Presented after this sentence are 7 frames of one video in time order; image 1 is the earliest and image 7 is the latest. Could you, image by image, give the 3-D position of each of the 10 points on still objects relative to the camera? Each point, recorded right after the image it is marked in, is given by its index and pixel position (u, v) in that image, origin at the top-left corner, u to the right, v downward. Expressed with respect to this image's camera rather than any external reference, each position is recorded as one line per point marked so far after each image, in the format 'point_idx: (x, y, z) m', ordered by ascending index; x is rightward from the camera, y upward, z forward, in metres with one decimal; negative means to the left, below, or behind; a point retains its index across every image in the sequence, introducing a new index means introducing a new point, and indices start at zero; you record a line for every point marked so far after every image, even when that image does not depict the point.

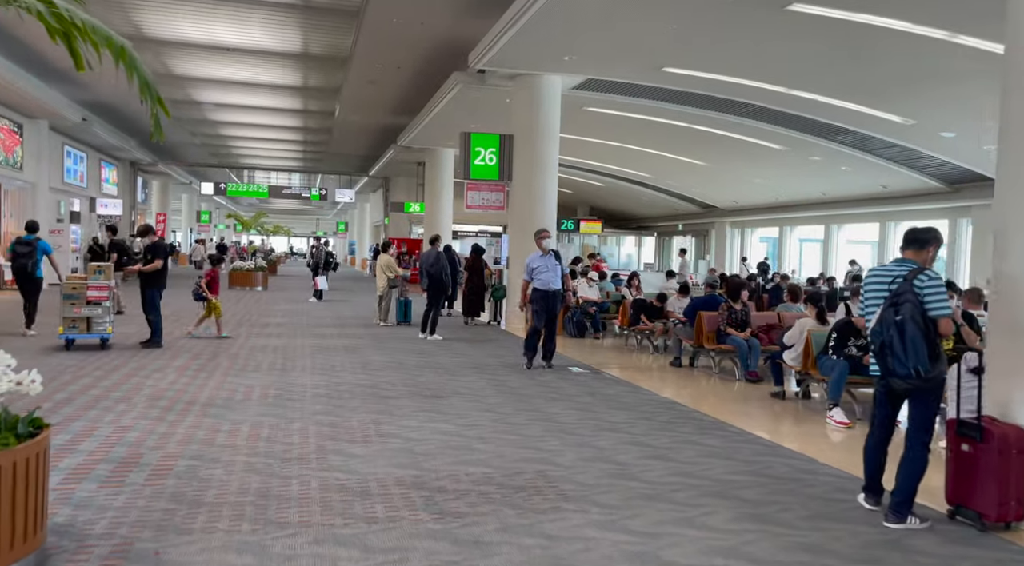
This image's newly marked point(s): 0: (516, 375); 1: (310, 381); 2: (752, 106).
0: (0.0, -1.1, +8.7) m
1: (-2.2, -1.1, +8.0) m
2: (+4.9, +3.6, +15.2) m
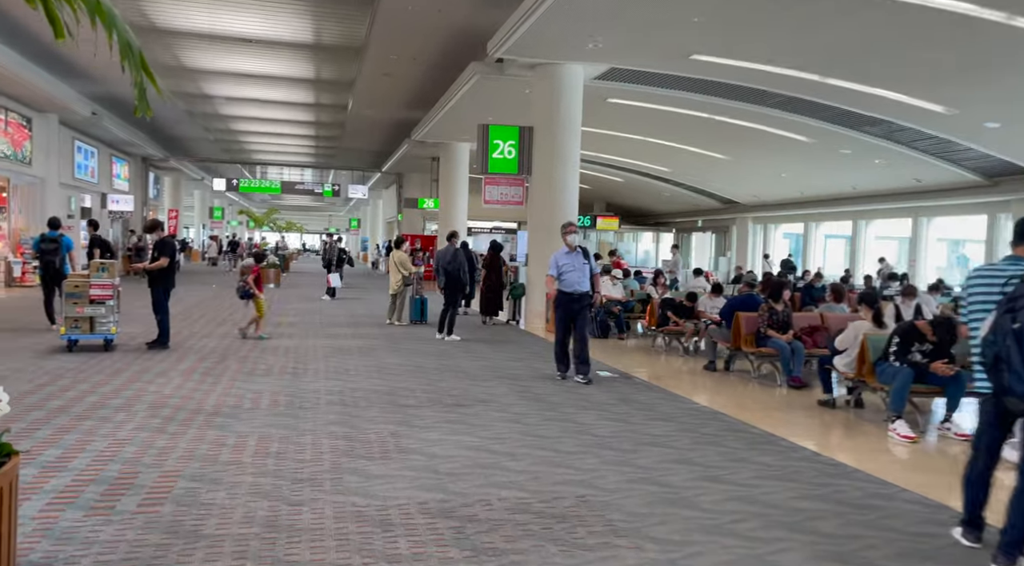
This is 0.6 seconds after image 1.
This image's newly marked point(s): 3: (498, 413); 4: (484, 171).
0: (+0.3, -1.1, +8.1) m
1: (-1.9, -1.0, +7.5) m
2: (+5.3, +3.6, +14.6) m
3: (-0.1, -1.1, +6.5) m
4: (-0.5, +2.1, +14.3) m
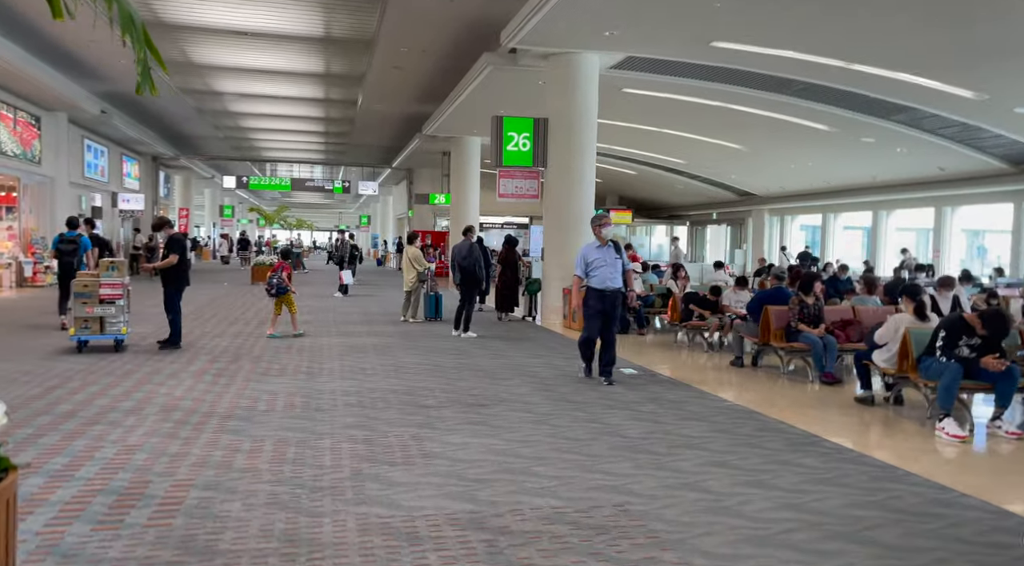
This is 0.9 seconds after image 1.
0: (+0.6, -1.0, +7.8) m
1: (-1.7, -1.0, +7.3) m
2: (+5.5, +3.8, +14.2) m
3: (+0.1, -1.1, +6.2) m
4: (-0.3, +2.2, +14.0) m
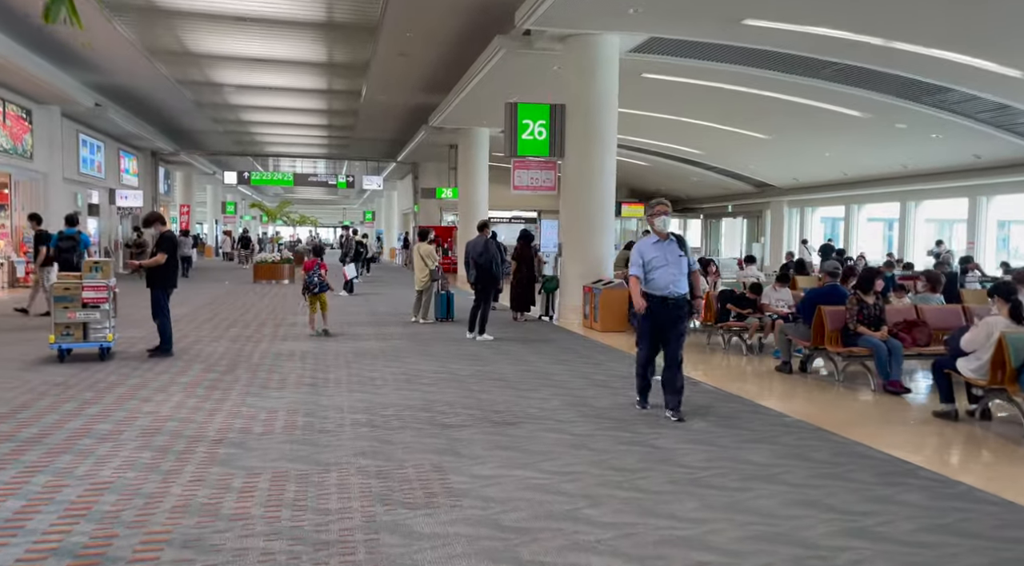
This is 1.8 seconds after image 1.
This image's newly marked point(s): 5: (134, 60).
0: (+0.8, -1.0, +7.0) m
1: (-1.4, -1.0, +6.4) m
2: (+5.8, +3.9, +13.3) m
3: (+0.3, -1.1, +5.4) m
4: (0.0, +2.3, +13.1) m
5: (-9.9, +5.8, +19.5) m
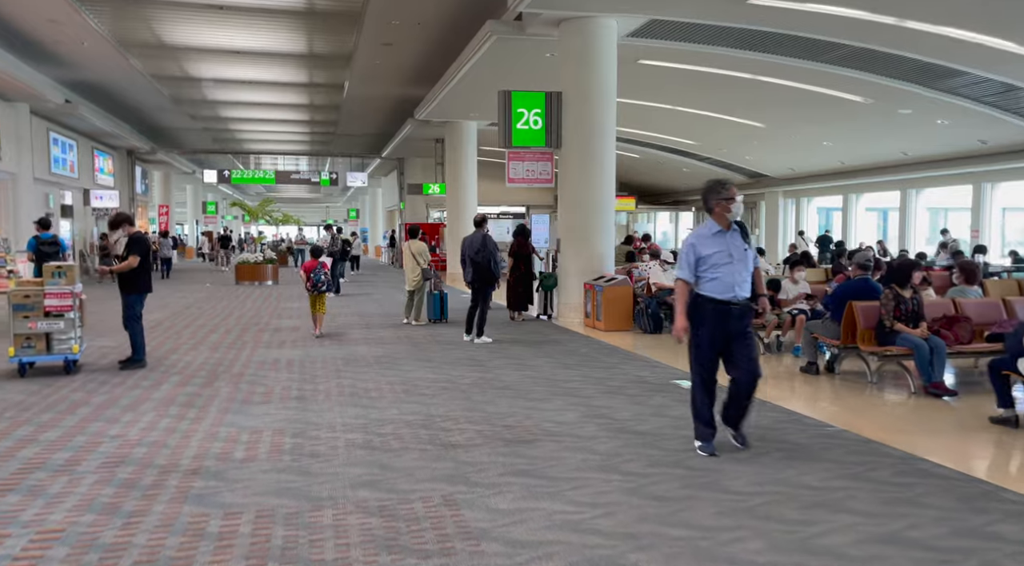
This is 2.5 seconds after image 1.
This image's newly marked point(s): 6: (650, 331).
0: (+0.9, -1.0, +6.4) m
1: (-1.3, -1.1, +5.8) m
2: (+5.6, +4.0, +12.8) m
3: (+0.4, -1.1, +4.8) m
4: (-0.1, +2.3, +12.5) m
5: (-10.1, +5.7, +18.6) m
6: (+2.0, -0.7, +10.9) m
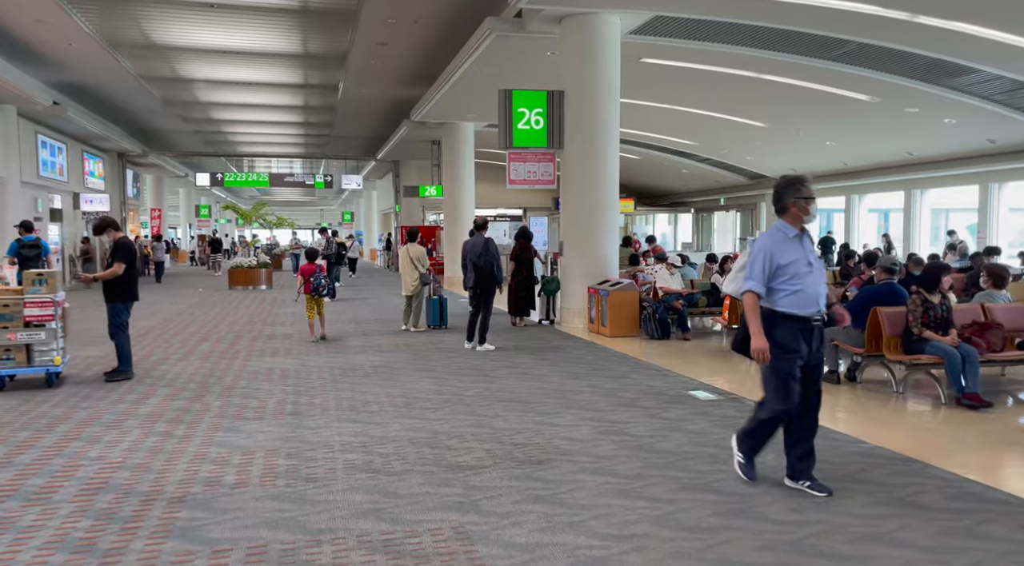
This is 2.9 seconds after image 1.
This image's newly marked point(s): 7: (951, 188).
0: (+1.0, -1.1, +6.0) m
1: (-1.3, -1.1, +5.4) m
2: (+5.6, +3.9, +12.4) m
3: (+0.5, -1.1, +4.4) m
4: (-0.1, +2.2, +12.1) m
5: (-10.2, +5.6, +18.2) m
6: (+2.0, -0.8, +10.5) m
7: (+10.5, +2.3, +17.9) m
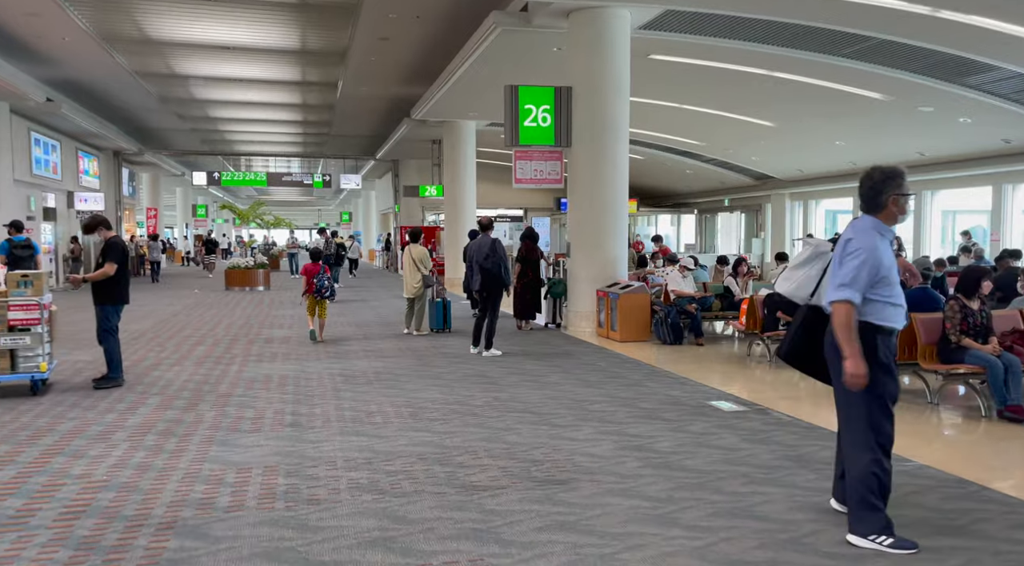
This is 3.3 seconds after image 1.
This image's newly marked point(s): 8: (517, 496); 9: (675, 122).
0: (+1.1, -1.1, +5.6) m
1: (-1.2, -1.1, +5.0) m
2: (+5.7, +3.9, +12.1) m
3: (+0.6, -1.2, +4.0) m
4: (0.0, +2.2, +11.7) m
5: (-10.1, +5.6, +17.8) m
6: (+2.1, -0.8, +10.2) m
7: (+10.6, +2.2, +17.6) m
8: (0.0, -1.2, +4.2) m
9: (+4.3, +4.3, +19.9) m
